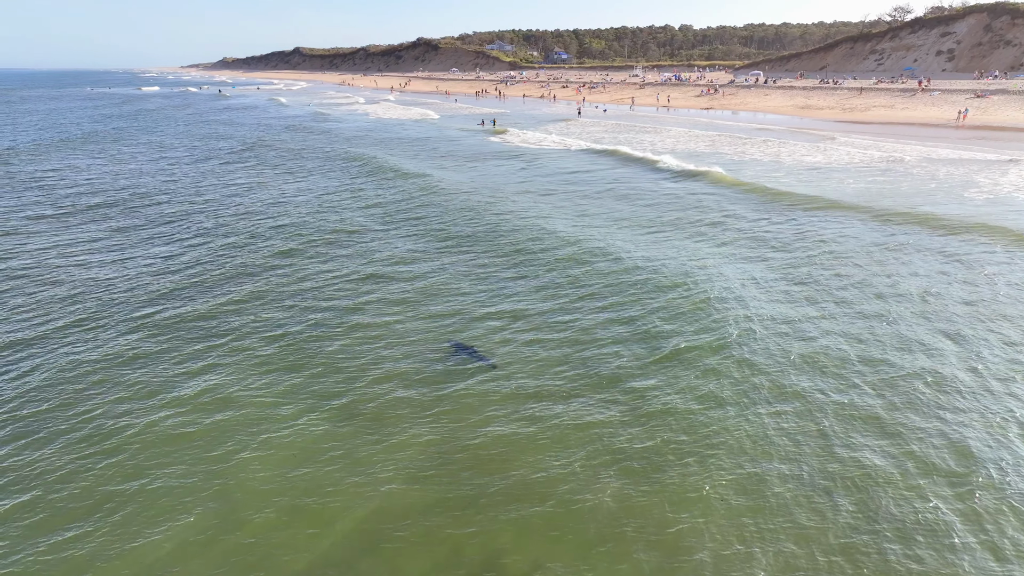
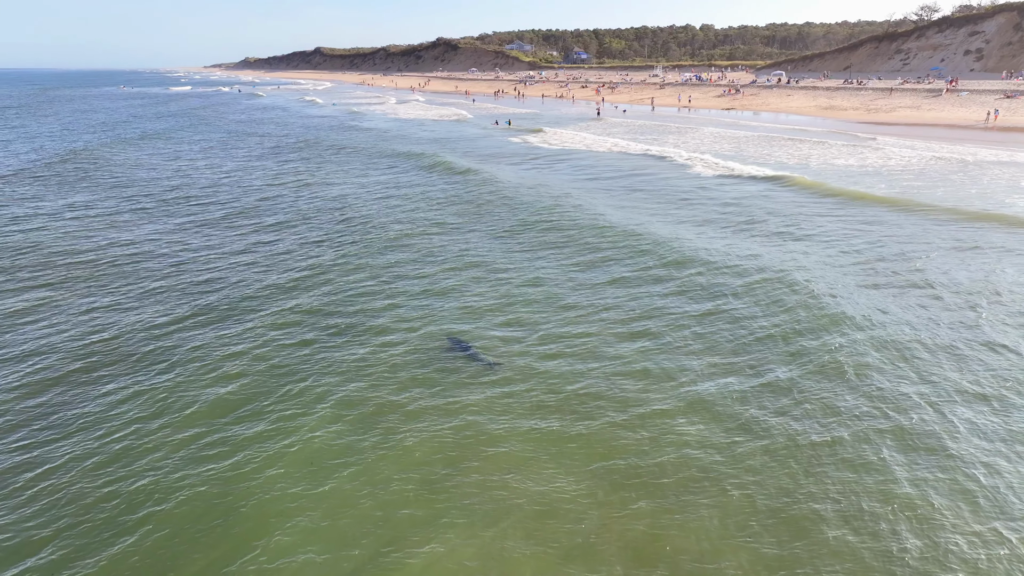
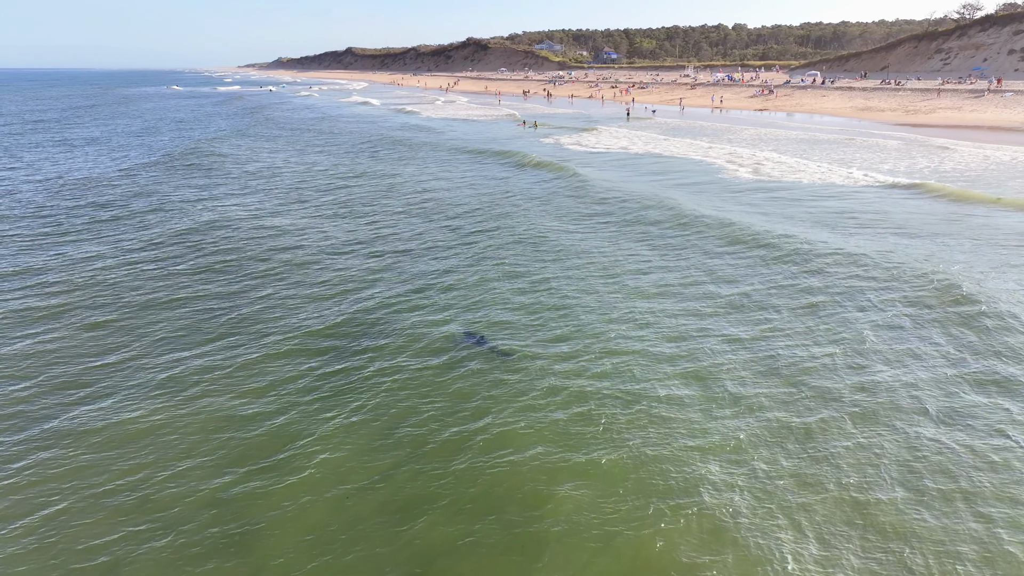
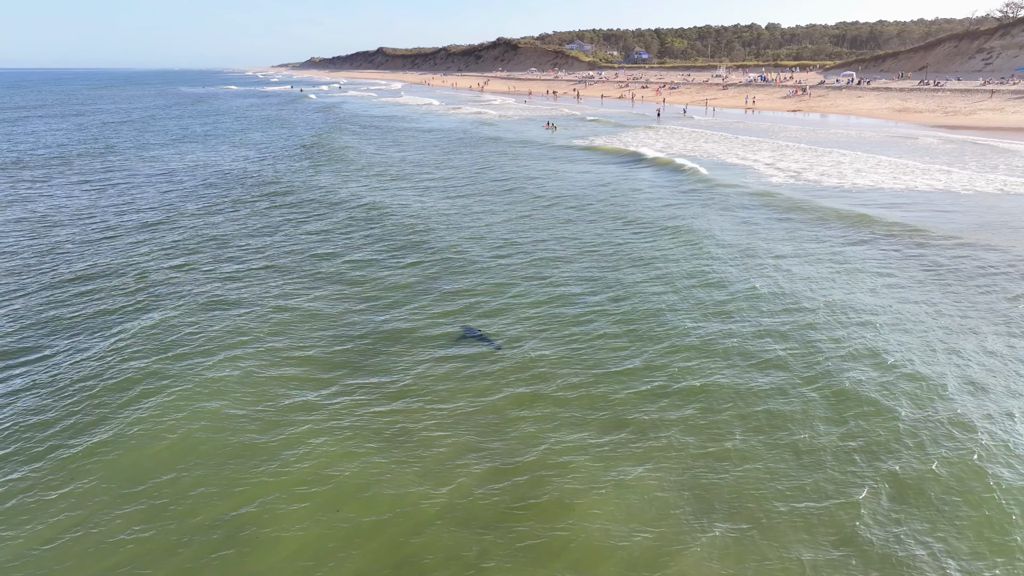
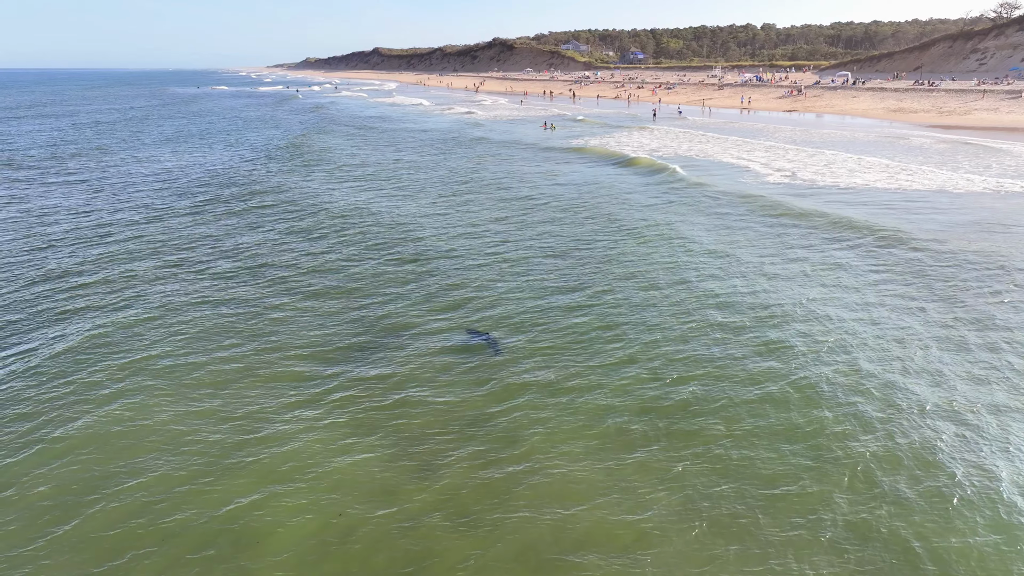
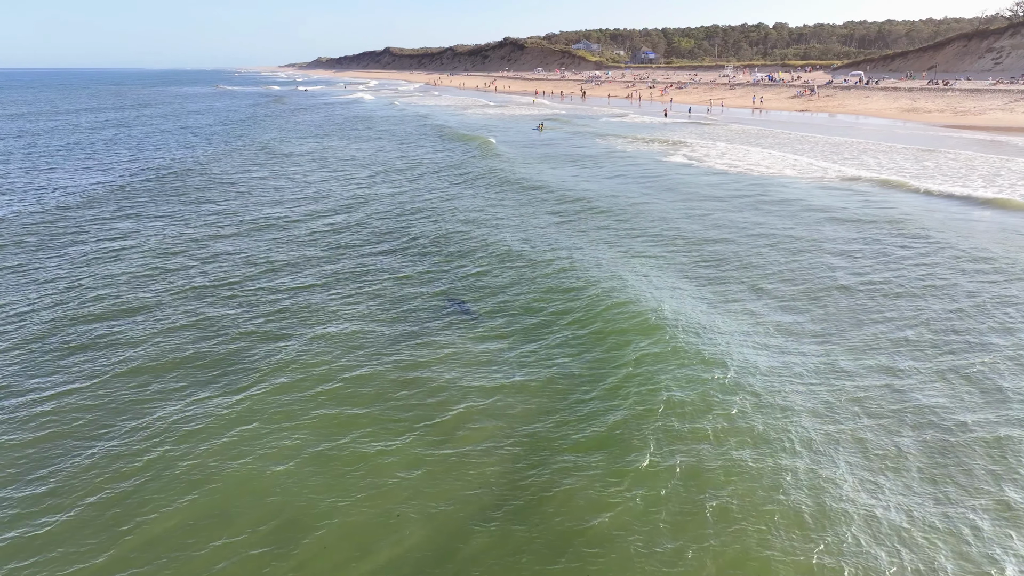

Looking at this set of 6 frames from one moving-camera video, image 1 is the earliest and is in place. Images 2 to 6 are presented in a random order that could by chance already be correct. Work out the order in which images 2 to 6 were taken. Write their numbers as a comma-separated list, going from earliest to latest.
2, 3, 5, 4, 6
